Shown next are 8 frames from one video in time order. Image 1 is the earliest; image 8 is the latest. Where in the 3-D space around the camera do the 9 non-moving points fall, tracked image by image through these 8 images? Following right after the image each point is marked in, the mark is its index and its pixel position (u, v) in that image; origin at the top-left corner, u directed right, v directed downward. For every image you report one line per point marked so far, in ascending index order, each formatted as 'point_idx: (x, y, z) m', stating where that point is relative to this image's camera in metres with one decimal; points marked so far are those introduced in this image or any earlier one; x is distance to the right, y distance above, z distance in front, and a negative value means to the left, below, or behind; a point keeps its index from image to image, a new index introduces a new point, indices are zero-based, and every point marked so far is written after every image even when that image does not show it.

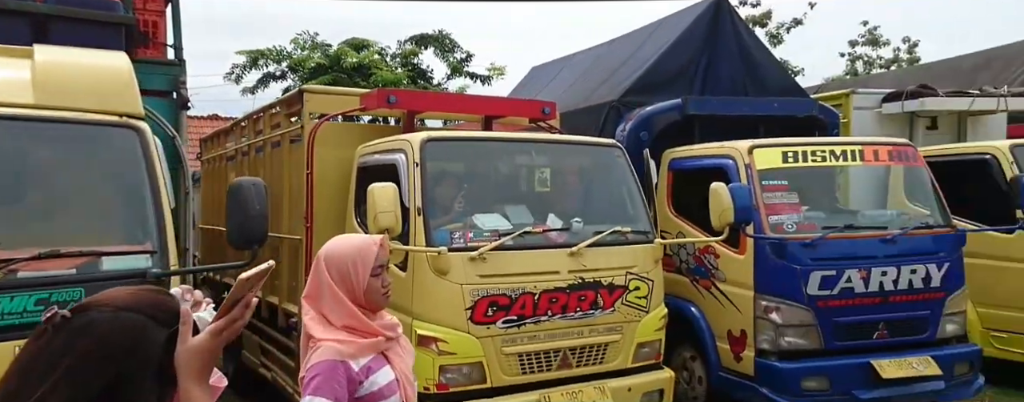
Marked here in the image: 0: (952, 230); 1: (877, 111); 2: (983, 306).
0: (+3.2, -0.2, +4.3) m
1: (+3.7, +1.0, +6.1) m
2: (+4.1, -1.0, +5.2) m
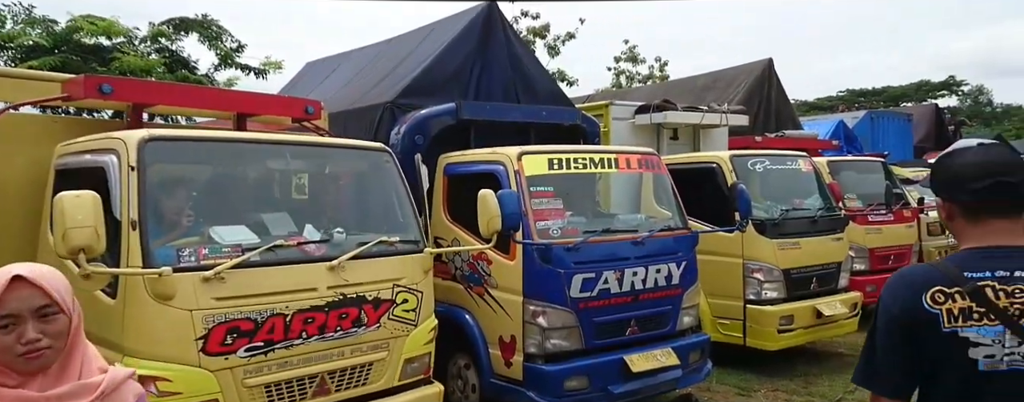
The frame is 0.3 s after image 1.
0: (+1.4, -0.3, +4.9) m
1: (+1.3, +0.9, +6.7) m
2: (+2.0, -1.0, +6.0) m
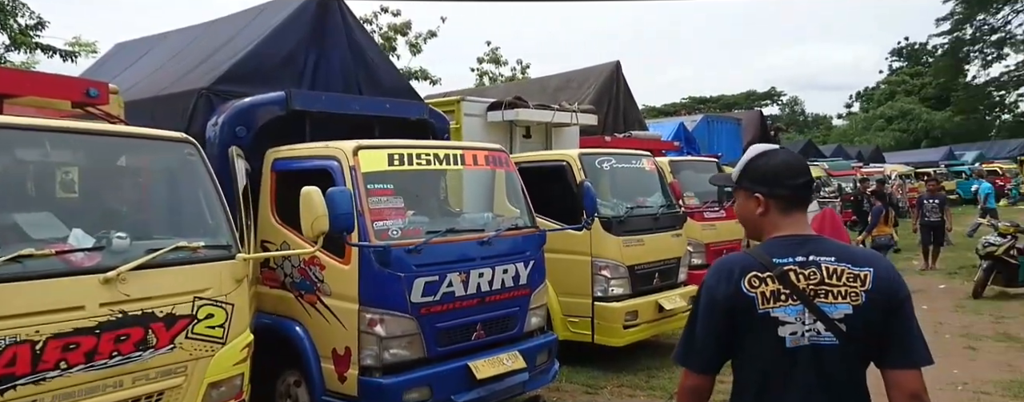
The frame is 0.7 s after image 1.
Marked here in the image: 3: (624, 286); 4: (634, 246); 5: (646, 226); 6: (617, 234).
0: (+0.2, -0.2, +4.8) m
1: (-0.3, +0.9, +6.6) m
2: (+0.5, -1.0, +6.0) m
3: (+1.1, -0.9, +5.9) m
4: (+1.2, -0.5, +6.0) m
5: (+1.4, -0.3, +6.2) m
6: (+1.1, -0.3, +5.9) m
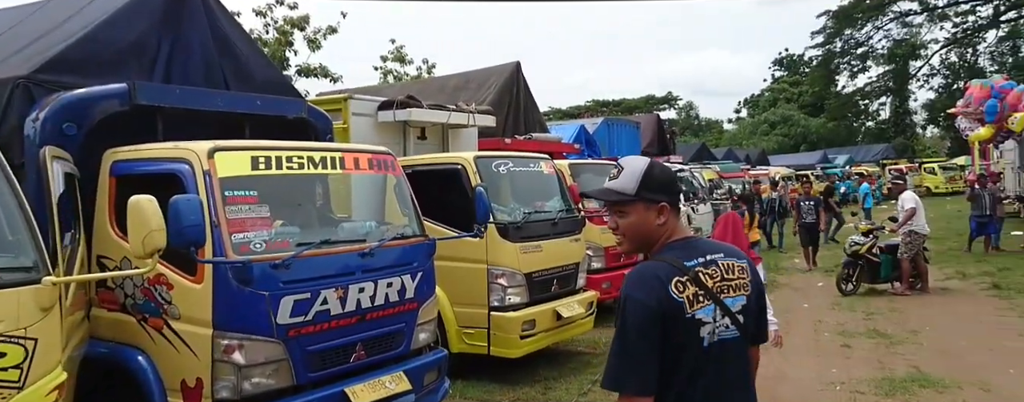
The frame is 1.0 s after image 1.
0: (-0.7, -0.3, +4.5) m
1: (-1.5, +0.9, +6.2) m
2: (-0.5, -1.0, +5.7) m
3: (+0.1, -0.9, +5.7) m
4: (+0.2, -0.5, +5.8) m
5: (+0.3, -0.3, +6.1) m
6: (0.0, -0.4, +5.7) m
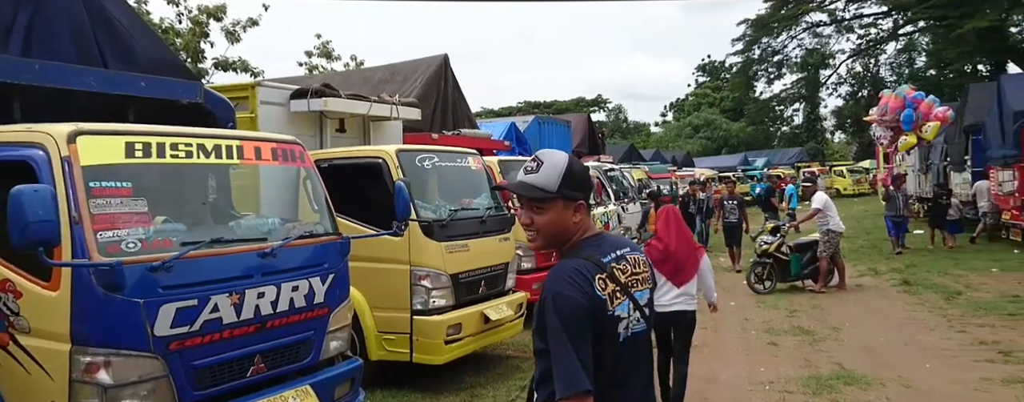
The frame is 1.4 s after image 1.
0: (-1.2, -0.3, +4.1) m
1: (-2.2, +0.9, +5.7) m
2: (-1.2, -1.0, +5.3) m
3: (-0.6, -0.9, +5.3) m
4: (-0.5, -0.5, +5.5) m
5: (-0.4, -0.3, +5.7) m
6: (-0.7, -0.3, +5.3) m
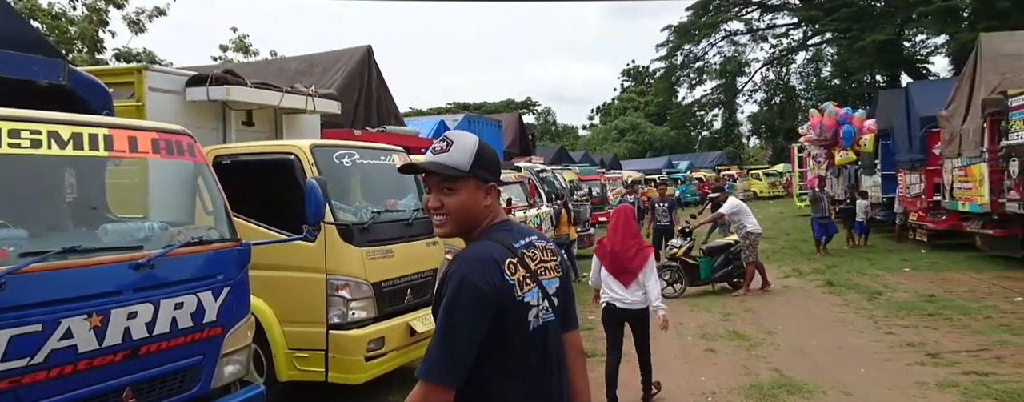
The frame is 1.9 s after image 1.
0: (-1.6, -0.3, +3.5) m
1: (-2.8, +0.9, +5.0) m
2: (-1.8, -1.0, +4.7) m
3: (-1.2, -0.9, +4.8) m
4: (-1.1, -0.5, +5.0) m
5: (-1.0, -0.3, +5.3) m
6: (-1.2, -0.4, +4.8) m
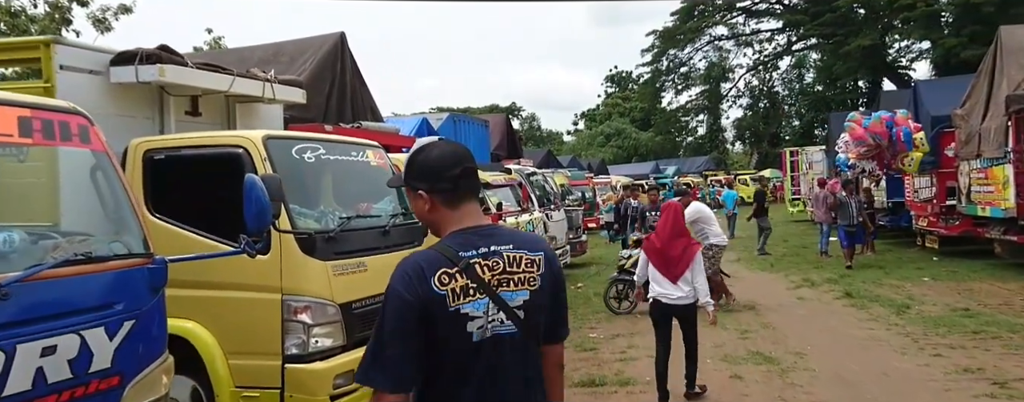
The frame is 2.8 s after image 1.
0: (-1.6, -0.3, +2.6) m
1: (-2.8, +0.9, +4.1) m
2: (-1.8, -1.0, +3.9) m
3: (-1.2, -0.9, +3.9) m
4: (-1.1, -0.5, +4.1) m
5: (-1.1, -0.3, +4.4) m
6: (-1.3, -0.4, +4.0) m
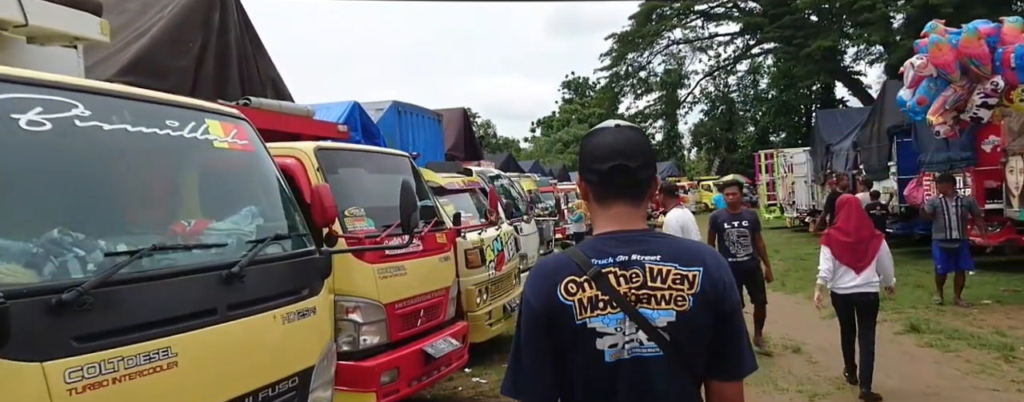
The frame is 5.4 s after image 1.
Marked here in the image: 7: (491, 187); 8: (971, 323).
0: (-1.6, -0.3, +0.3) m
1: (-2.9, +0.8, +1.7) m
2: (-1.8, -1.1, +1.5) m
3: (-1.2, -0.9, +1.6) m
4: (-1.2, -0.6, +1.8) m
5: (-1.2, -0.4, +2.1) m
6: (-1.3, -0.4, +1.6) m
7: (-0.3, +0.2, +8.7) m
8: (+4.9, -1.3, +6.3) m
